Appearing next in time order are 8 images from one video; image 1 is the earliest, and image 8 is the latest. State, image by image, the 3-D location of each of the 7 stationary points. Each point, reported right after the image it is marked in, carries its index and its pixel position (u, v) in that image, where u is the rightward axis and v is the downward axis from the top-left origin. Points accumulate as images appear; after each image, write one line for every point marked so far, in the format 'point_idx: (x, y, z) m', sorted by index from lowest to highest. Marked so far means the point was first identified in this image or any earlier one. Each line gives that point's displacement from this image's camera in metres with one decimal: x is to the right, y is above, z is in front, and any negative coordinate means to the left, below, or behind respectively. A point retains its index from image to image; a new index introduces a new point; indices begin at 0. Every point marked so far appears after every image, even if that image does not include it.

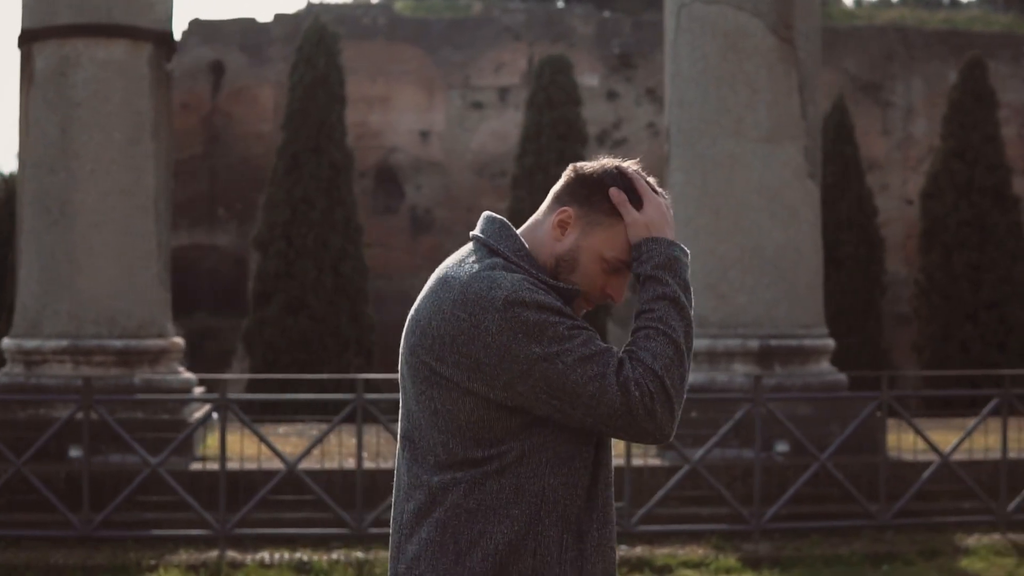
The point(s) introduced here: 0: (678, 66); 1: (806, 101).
0: (+1.1, +1.4, +8.0) m
1: (+1.9, +1.2, +8.0) m
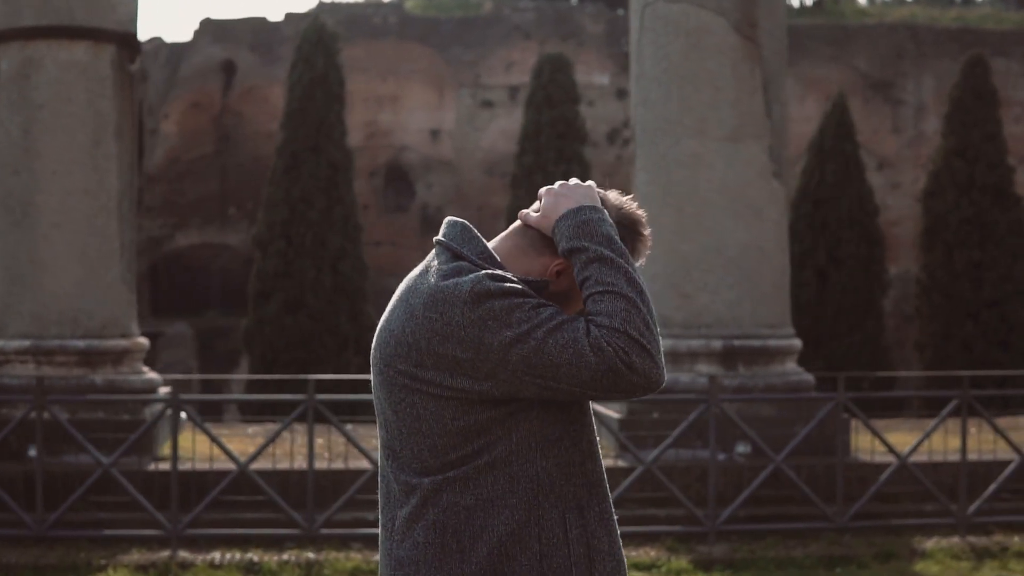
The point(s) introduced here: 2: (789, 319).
0: (+0.8, +1.4, +8.0) m
1: (+1.7, +1.2, +8.0) m
2: (+1.8, -0.2, +8.1) m
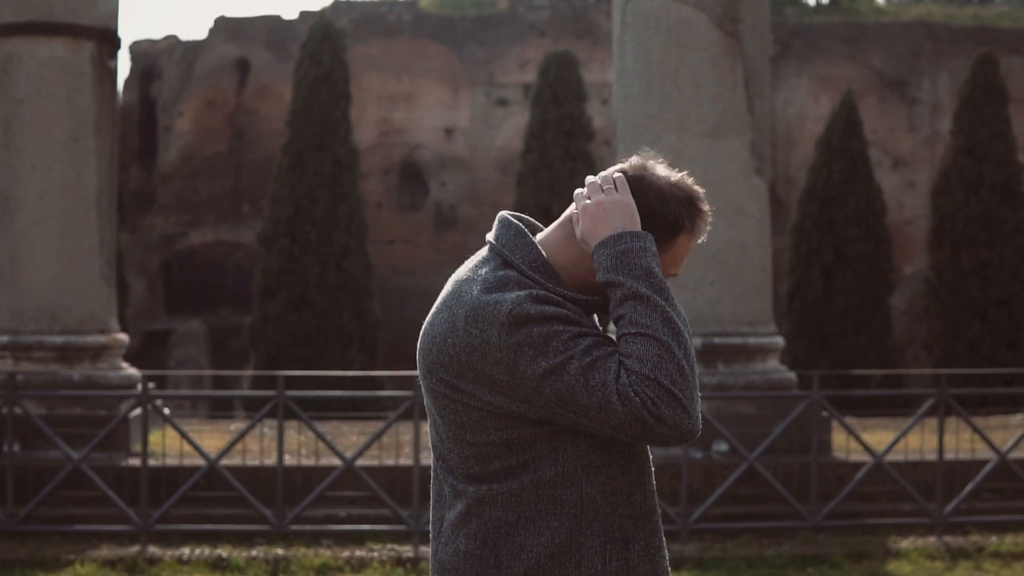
0: (+0.7, +1.4, +7.9) m
1: (+1.5, +1.2, +7.9) m
2: (+1.7, -0.2, +8.0) m
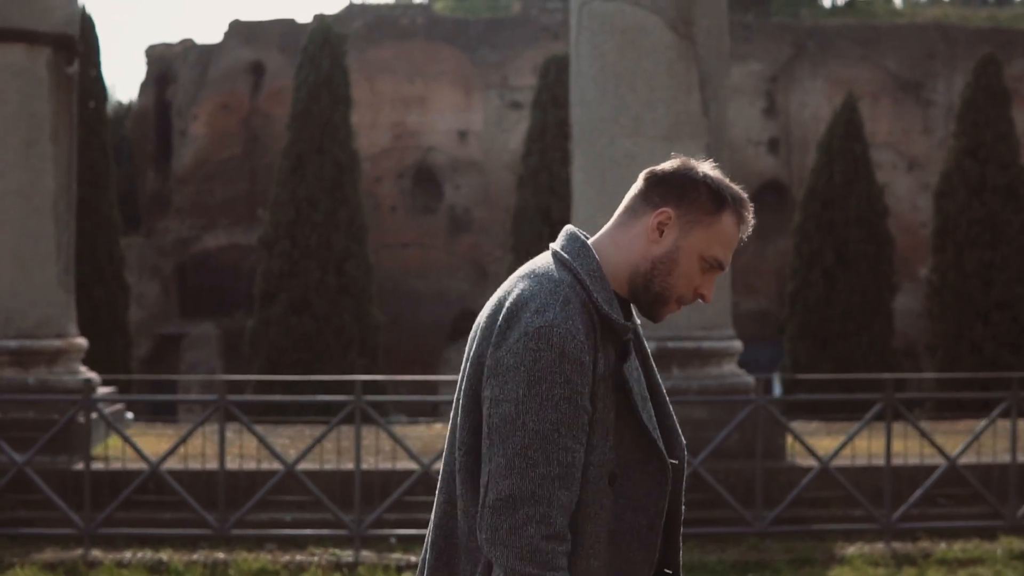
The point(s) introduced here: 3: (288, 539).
0: (+0.4, +1.4, +7.9) m
1: (+1.2, +1.2, +7.9) m
2: (+1.4, -0.2, +8.0) m
3: (-1.2, -1.3, +6.7) m
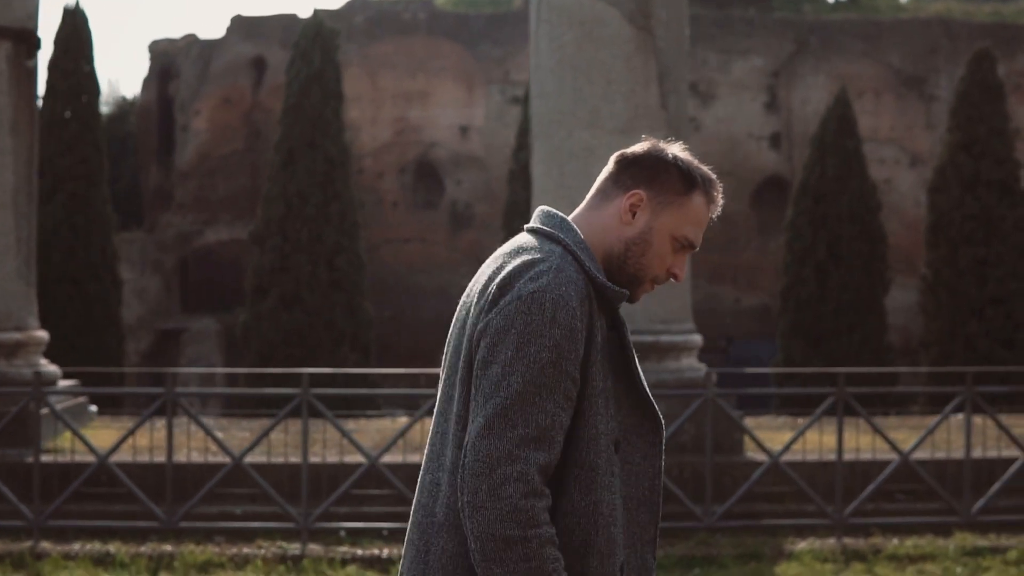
0: (+0.2, +1.5, +7.9) m
1: (+1.0, +1.2, +7.8) m
2: (+1.1, -0.2, +7.9) m
3: (-1.5, -1.3, +6.7) m
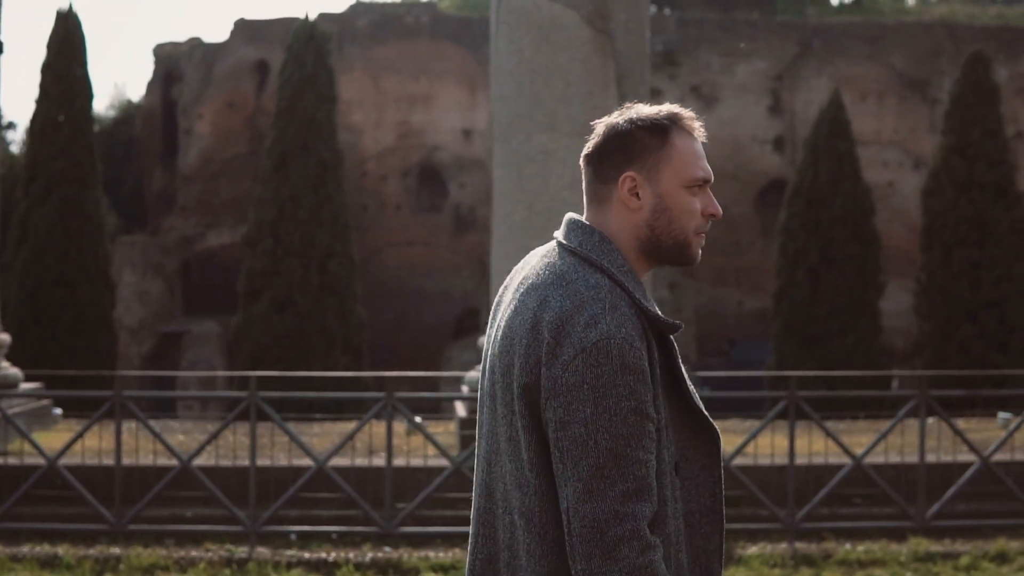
0: (-0.1, +1.4, +7.9) m
1: (+0.7, +1.2, +7.8) m
2: (+0.9, -0.2, +7.9) m
3: (-1.7, -1.3, +6.7) m
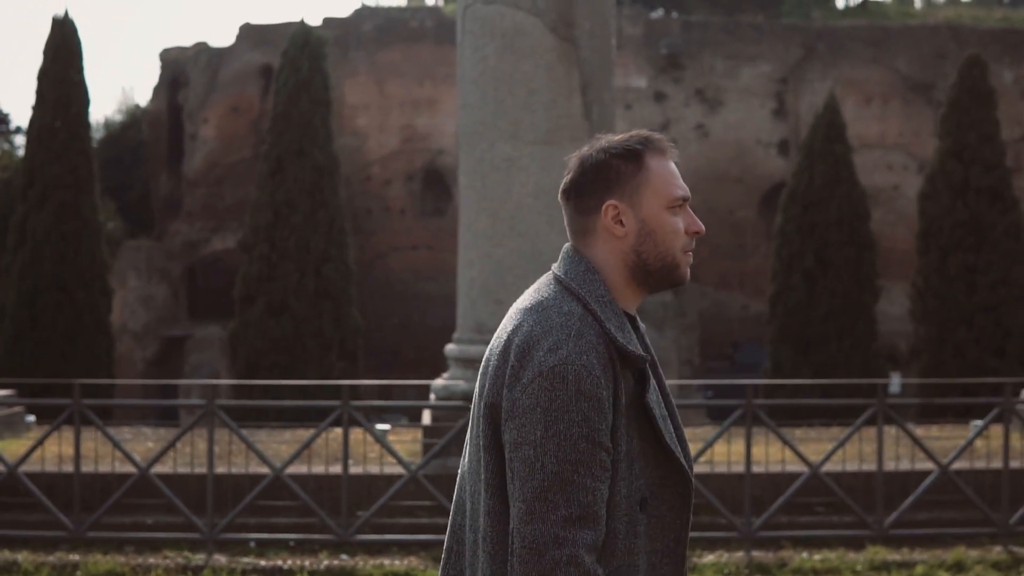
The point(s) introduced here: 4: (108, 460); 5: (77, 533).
0: (-0.3, +1.4, +7.9) m
1: (+0.5, +1.2, +7.8) m
2: (+0.6, -0.2, +7.9) m
3: (-2.0, -1.4, +6.7) m
4: (-2.3, -1.0, +7.3) m
5: (-2.3, -1.3, +6.6) m
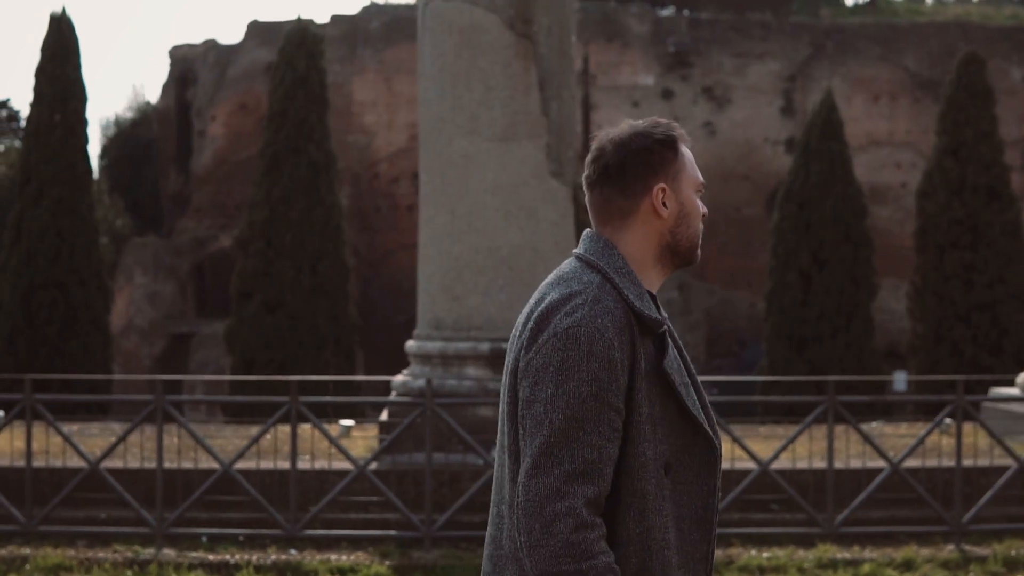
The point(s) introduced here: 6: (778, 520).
0: (-0.6, +1.4, +7.9) m
1: (+0.2, +1.2, +7.8) m
2: (+0.4, -0.2, +7.9) m
3: (-2.3, -1.3, +6.8) m
4: (-2.6, -1.0, +7.3) m
5: (-2.6, -1.3, +6.6) m
6: (+1.5, -1.3, +7.0) m
